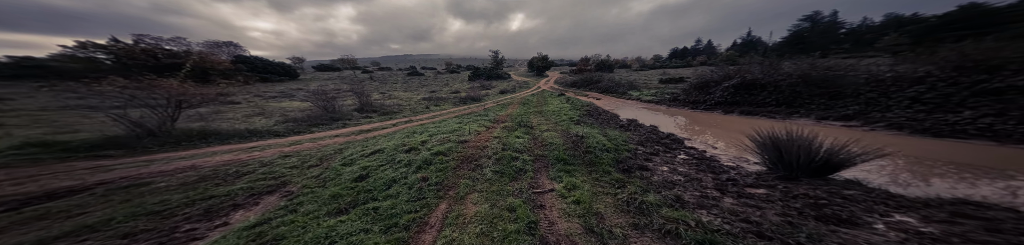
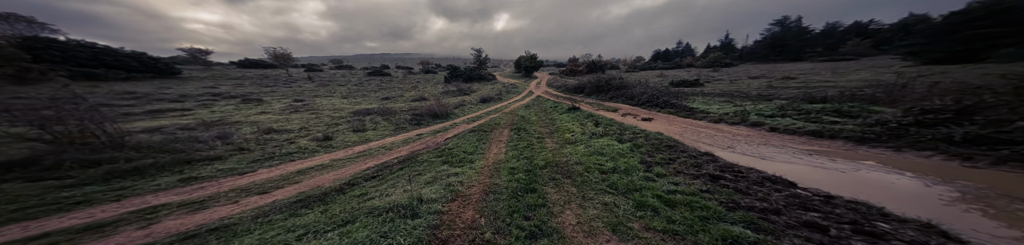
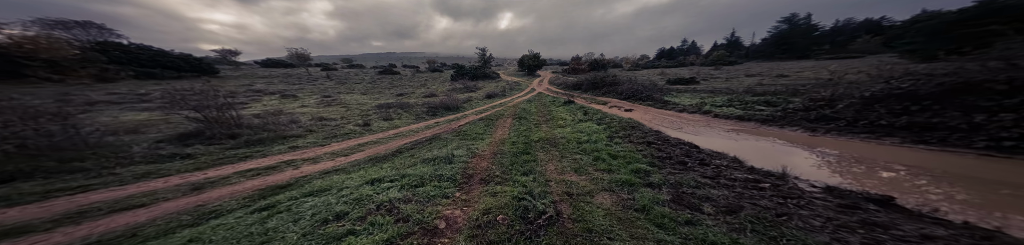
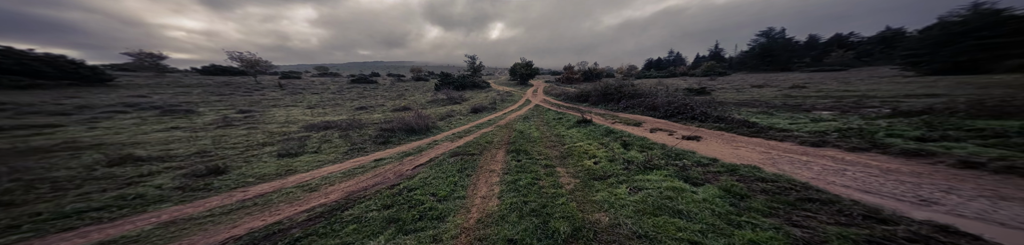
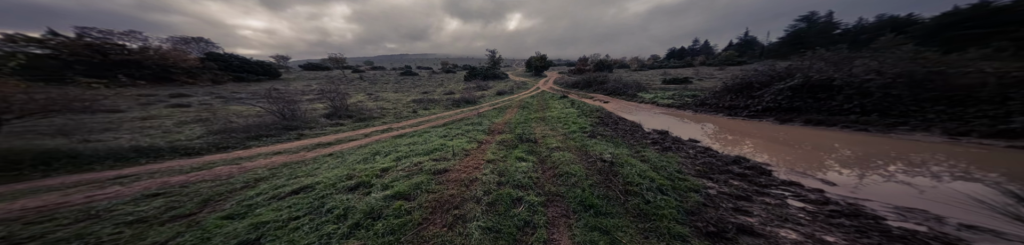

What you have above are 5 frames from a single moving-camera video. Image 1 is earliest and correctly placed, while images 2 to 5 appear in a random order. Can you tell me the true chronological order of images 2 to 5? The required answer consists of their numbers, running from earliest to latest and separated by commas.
5, 3, 2, 4
